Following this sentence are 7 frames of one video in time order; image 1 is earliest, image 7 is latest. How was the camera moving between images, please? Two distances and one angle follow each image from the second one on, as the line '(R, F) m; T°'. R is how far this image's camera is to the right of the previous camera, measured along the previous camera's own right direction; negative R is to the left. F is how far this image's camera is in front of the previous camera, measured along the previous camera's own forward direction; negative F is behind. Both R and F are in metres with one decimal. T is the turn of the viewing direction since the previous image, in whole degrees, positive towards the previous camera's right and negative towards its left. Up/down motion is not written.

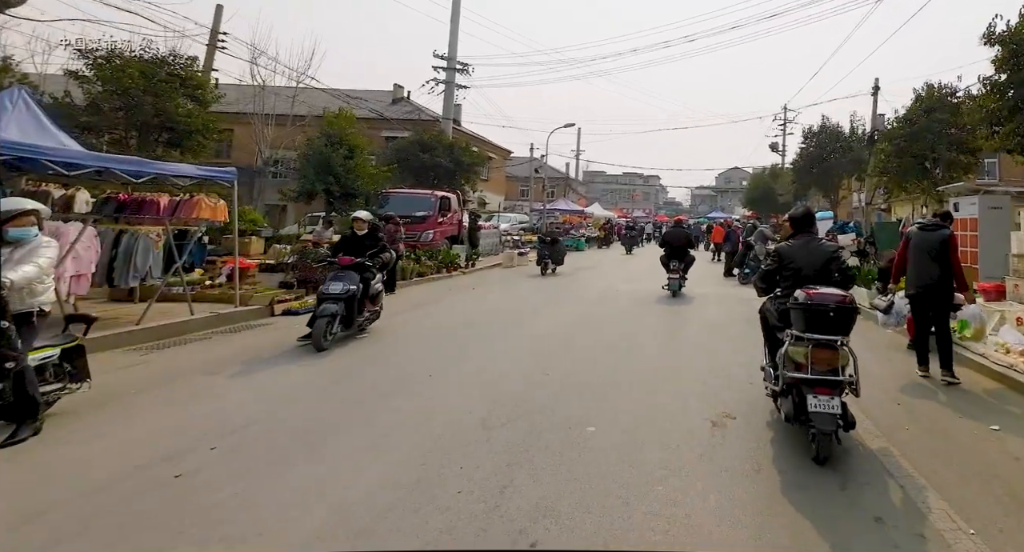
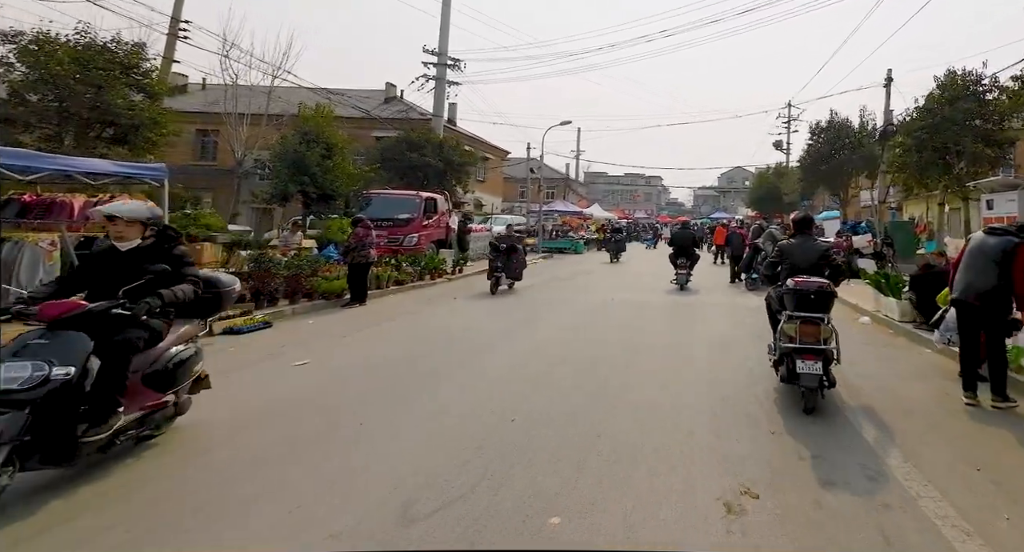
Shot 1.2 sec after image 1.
(+0.4, +1.3) m; 0°
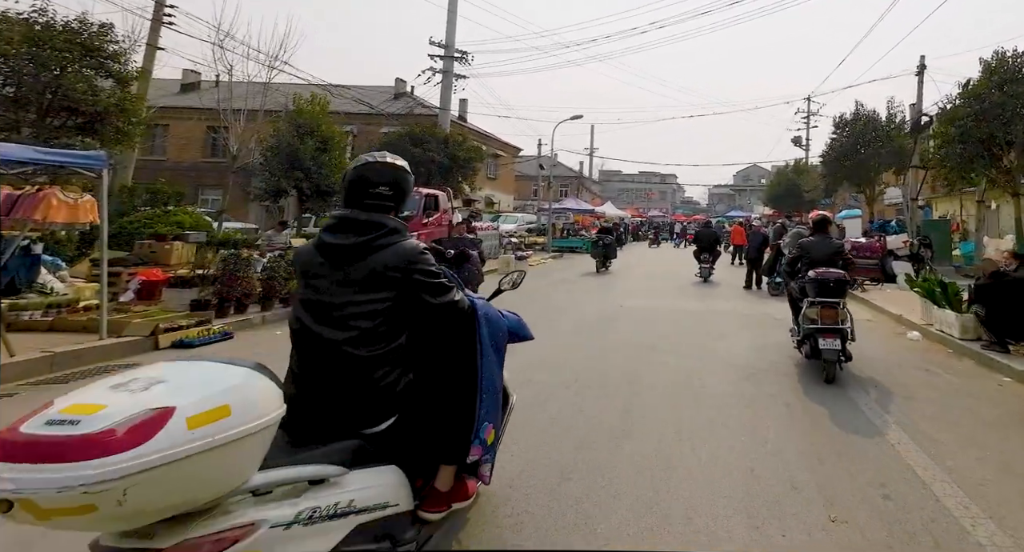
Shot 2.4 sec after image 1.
(+0.3, +1.1) m; -1°
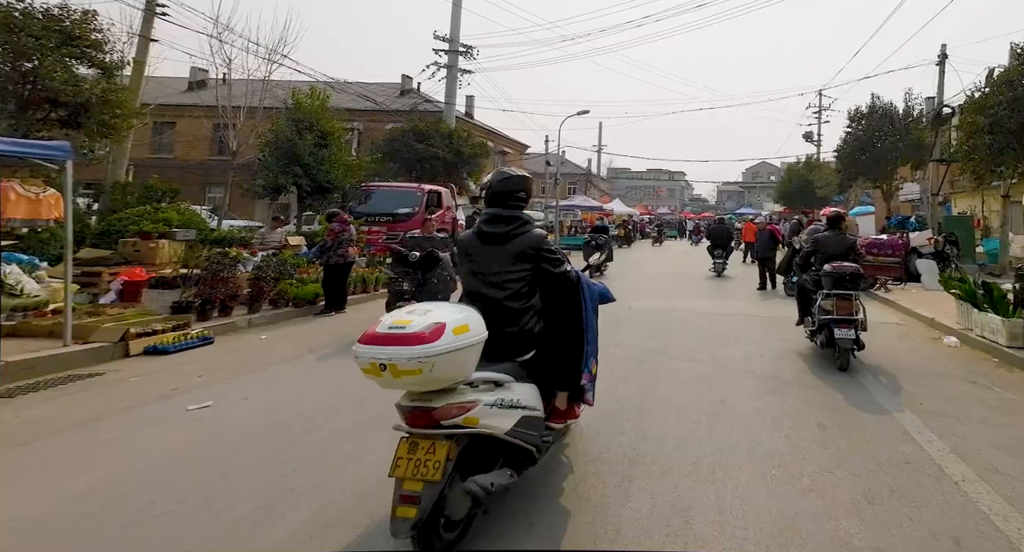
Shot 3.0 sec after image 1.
(+0.1, +0.6) m; -1°
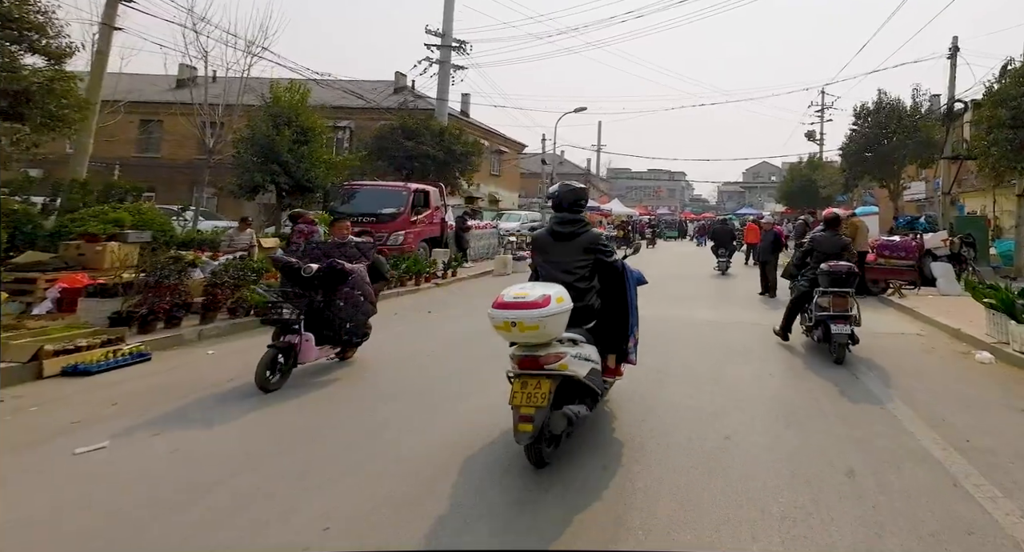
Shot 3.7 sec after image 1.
(+0.3, +0.9) m; 0°
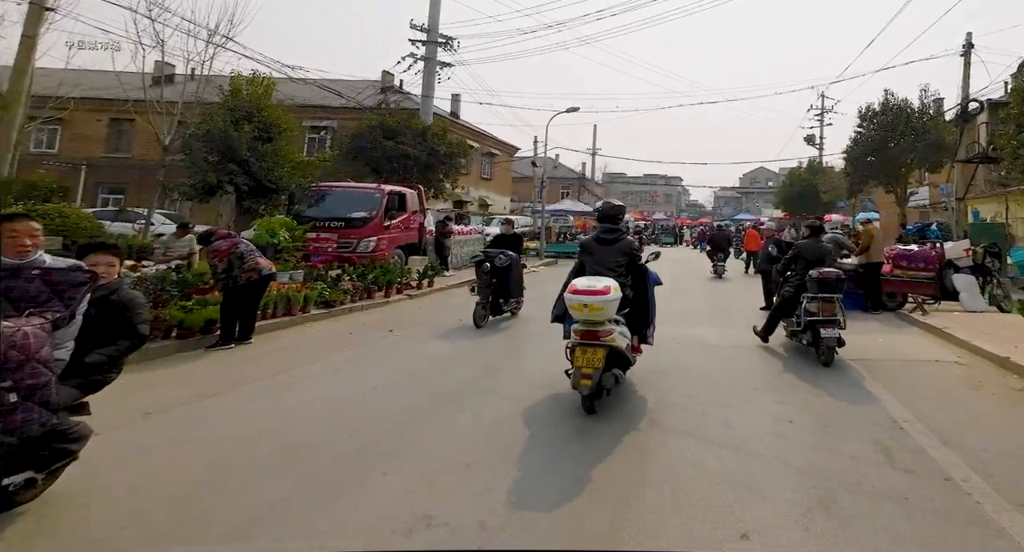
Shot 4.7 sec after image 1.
(+0.4, +1.3) m; 0°
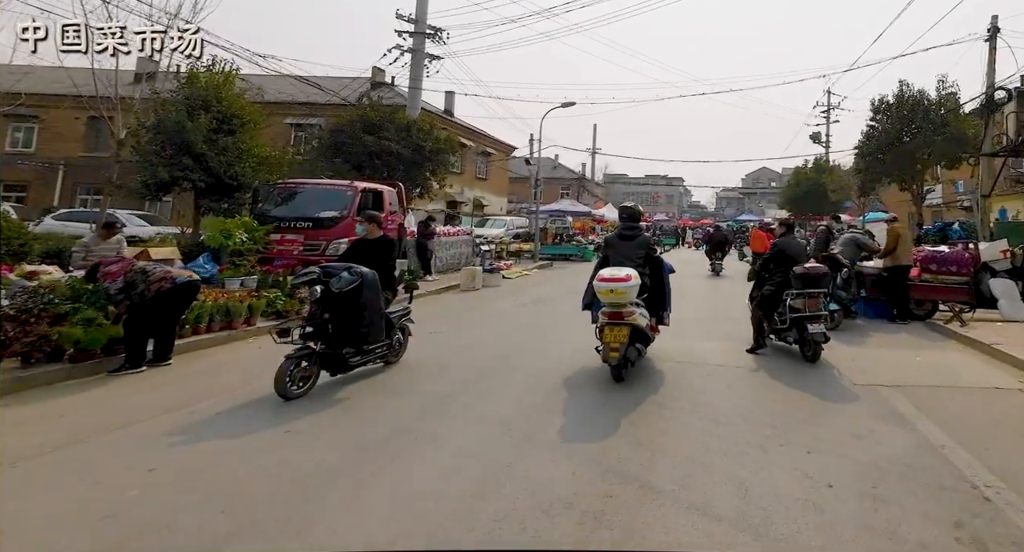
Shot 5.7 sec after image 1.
(+0.4, +1.3) m; 0°
